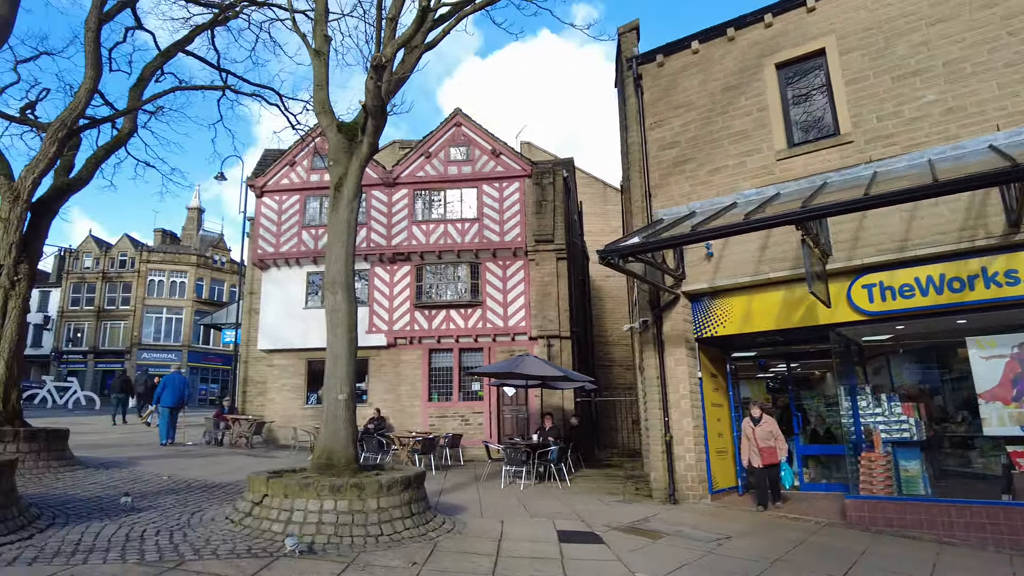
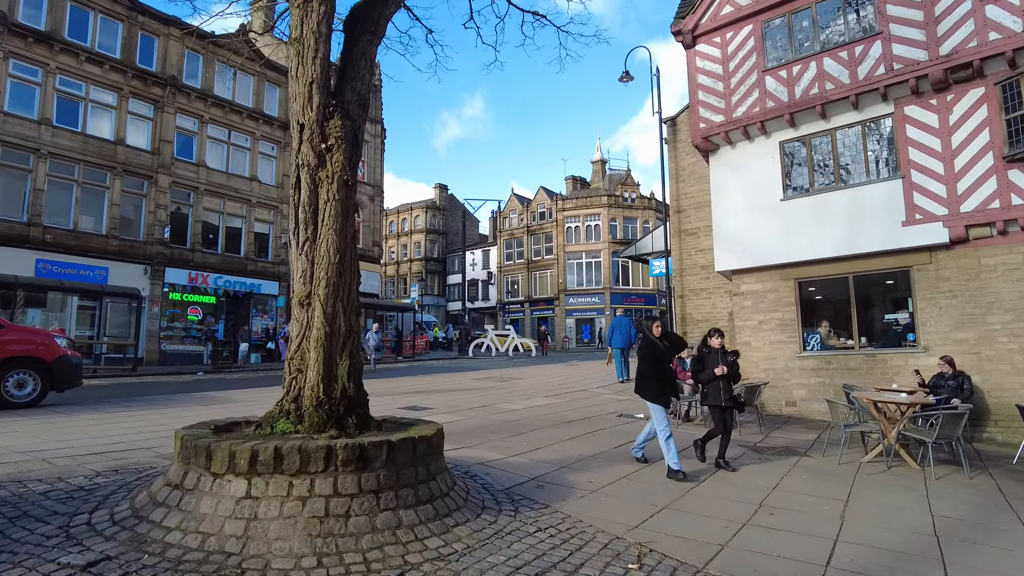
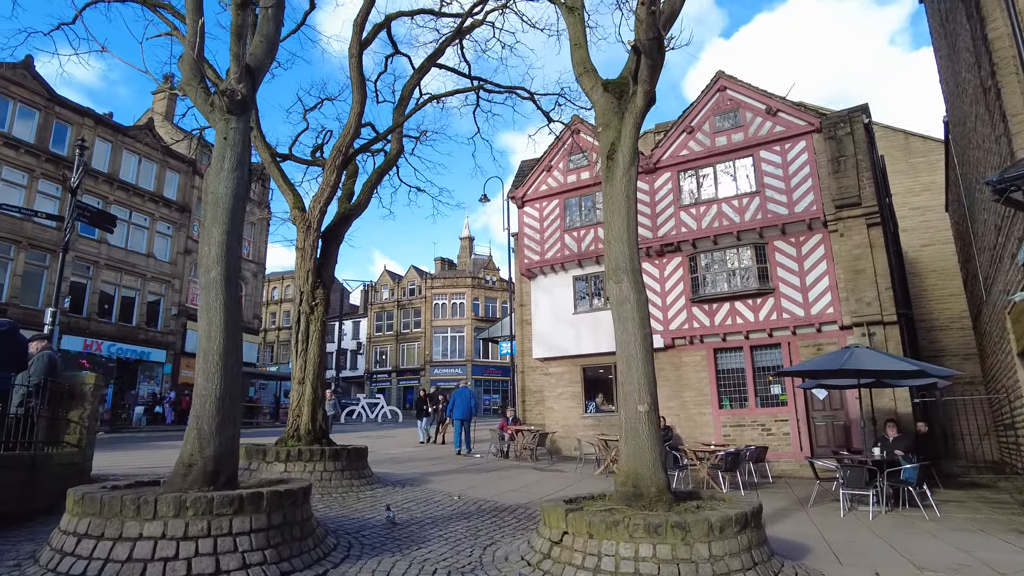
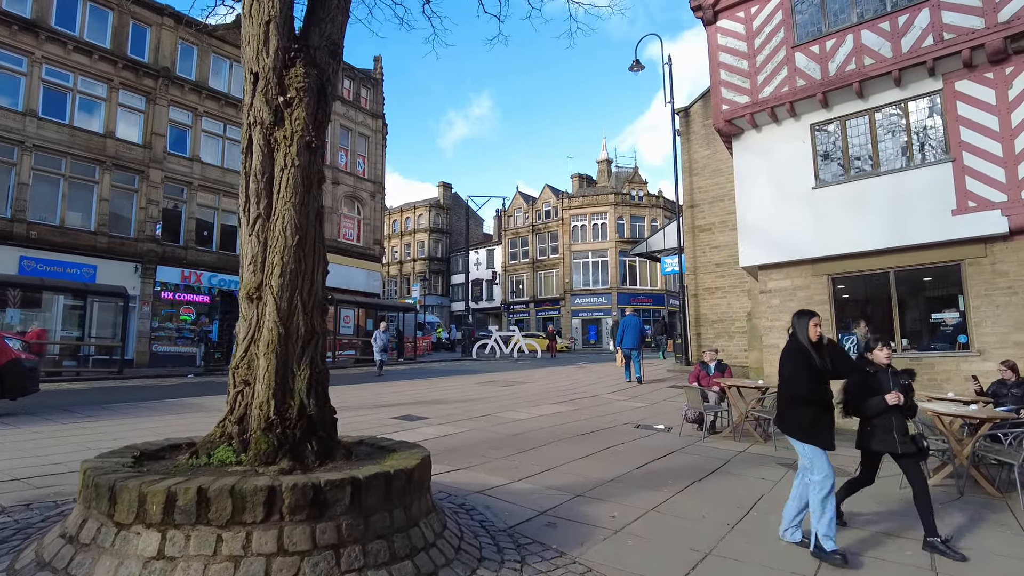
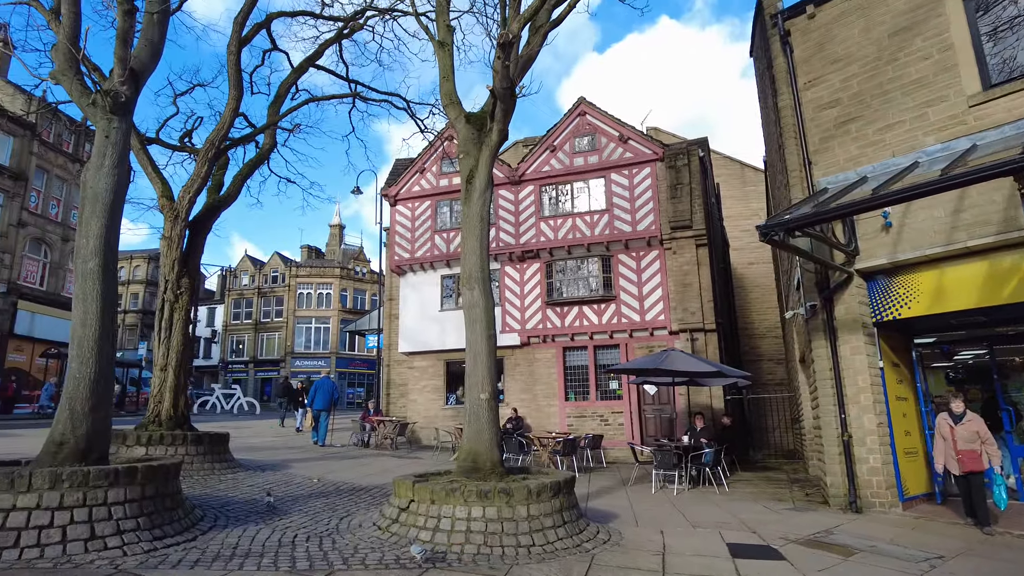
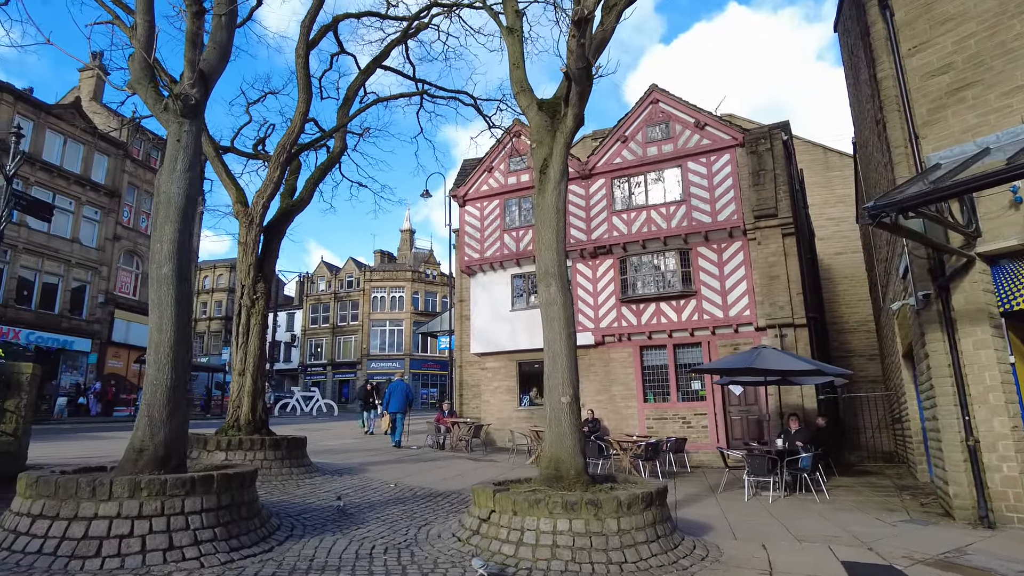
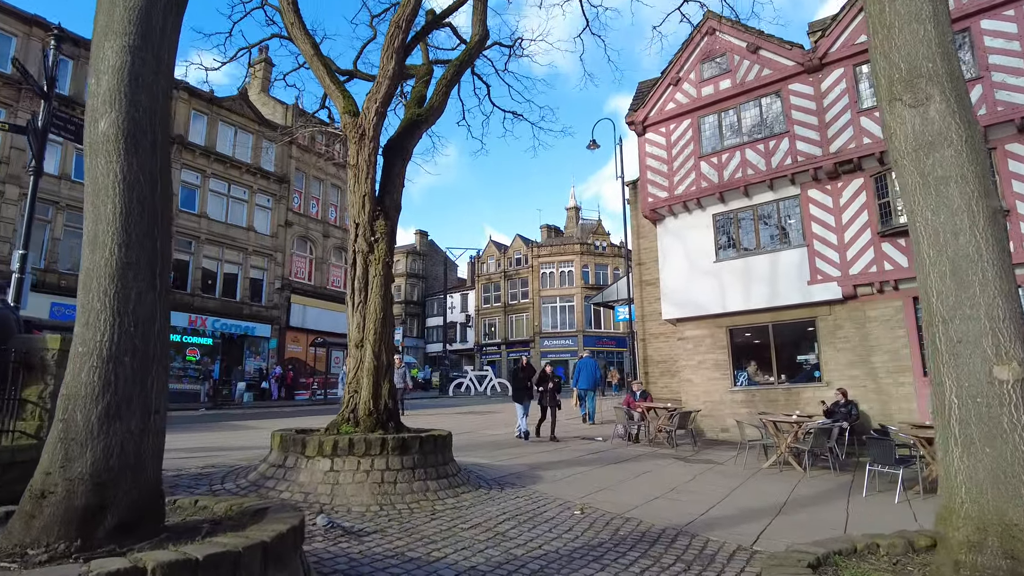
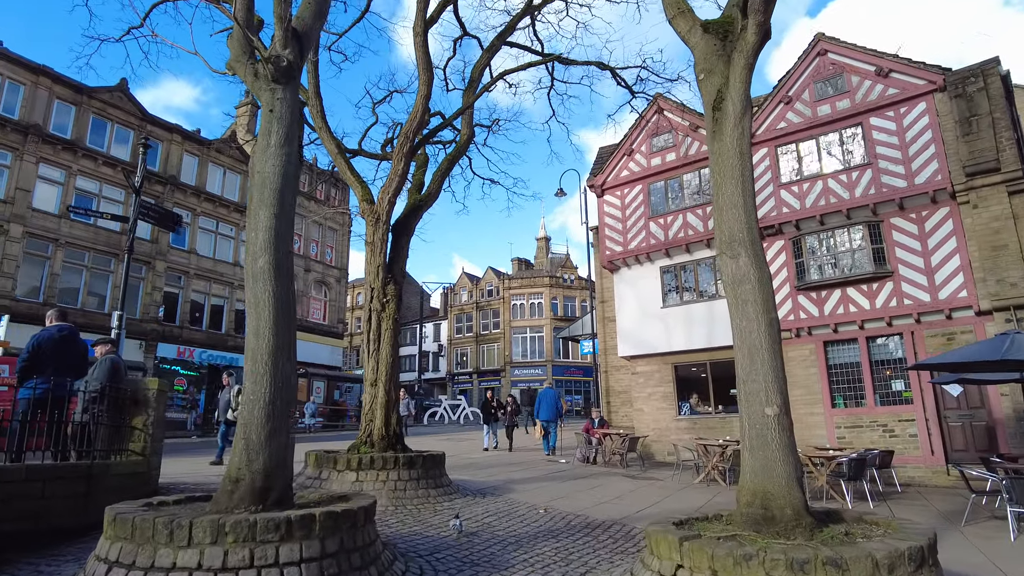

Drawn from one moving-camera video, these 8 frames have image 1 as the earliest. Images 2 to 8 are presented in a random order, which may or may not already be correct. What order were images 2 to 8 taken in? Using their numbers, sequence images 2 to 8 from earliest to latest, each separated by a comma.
5, 6, 3, 8, 7, 2, 4
